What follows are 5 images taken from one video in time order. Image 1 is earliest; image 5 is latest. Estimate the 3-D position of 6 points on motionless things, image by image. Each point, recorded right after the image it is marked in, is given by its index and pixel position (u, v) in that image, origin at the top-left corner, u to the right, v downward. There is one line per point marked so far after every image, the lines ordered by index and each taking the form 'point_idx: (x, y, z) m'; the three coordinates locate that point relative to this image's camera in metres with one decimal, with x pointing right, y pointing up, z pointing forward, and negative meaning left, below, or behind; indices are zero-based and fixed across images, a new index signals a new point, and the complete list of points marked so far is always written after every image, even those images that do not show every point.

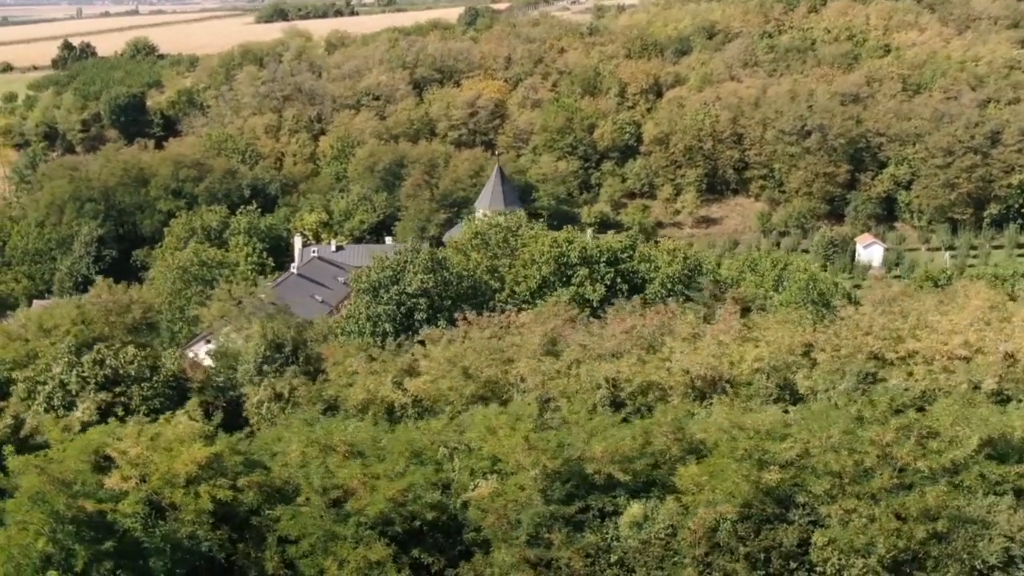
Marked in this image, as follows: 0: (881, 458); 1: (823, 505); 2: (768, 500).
0: (+4.4, -2.0, +14.2) m
1: (+3.6, -2.5, +13.9) m
2: (+3.1, -2.5, +14.0) m
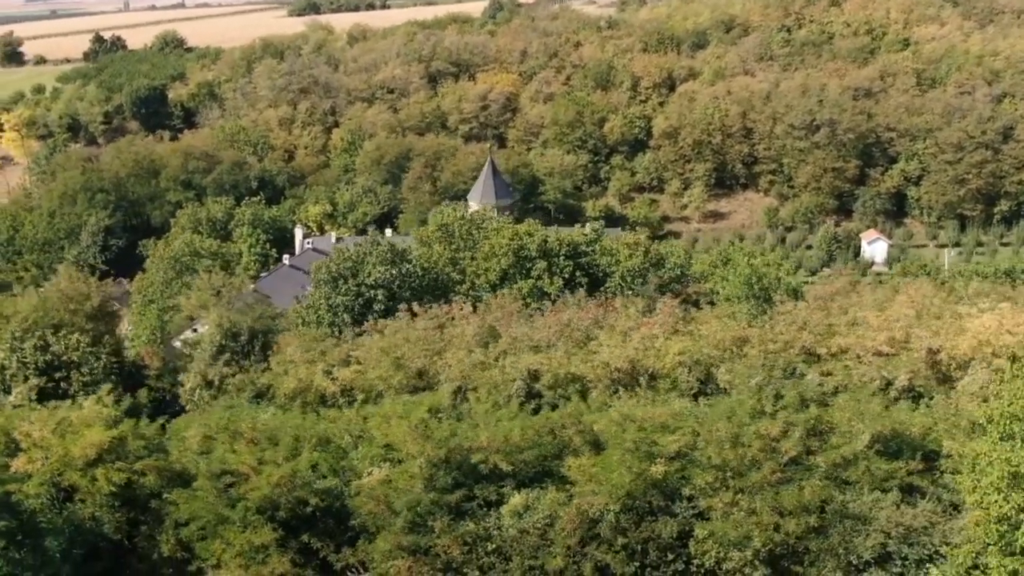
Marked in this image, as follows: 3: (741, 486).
0: (+3.0, -2.0, +14.3) m
1: (+2.3, -2.5, +14.0) m
2: (+1.7, -2.4, +14.1) m
3: (+2.7, -2.3, +13.9) m
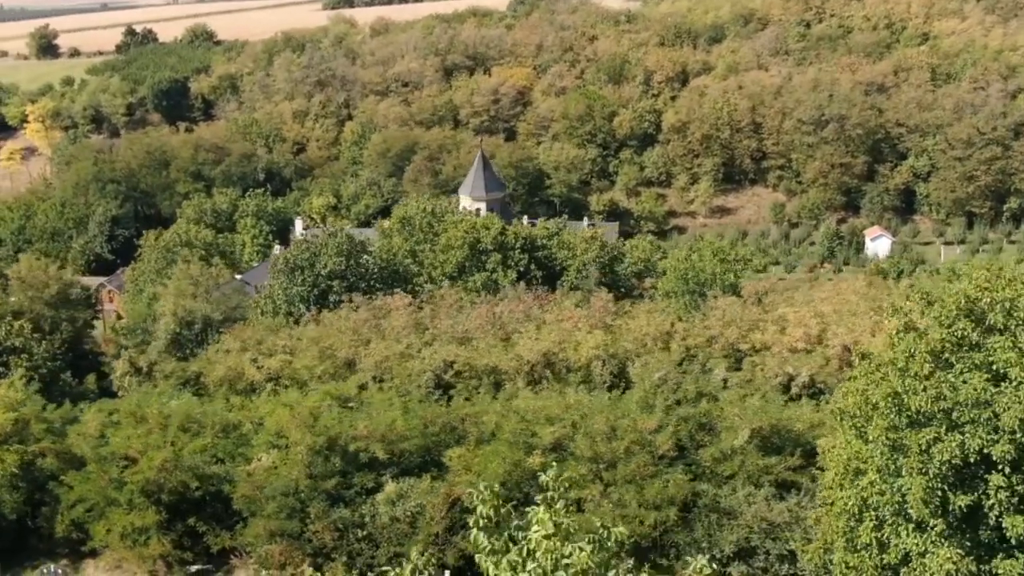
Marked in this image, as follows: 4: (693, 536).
0: (+1.5, -1.9, +14.4) m
1: (+0.8, -2.4, +14.1) m
2: (+0.2, -2.3, +14.2) m
3: (+1.2, -2.2, +14.0) m
4: (+2.1, -2.8, +13.6) m
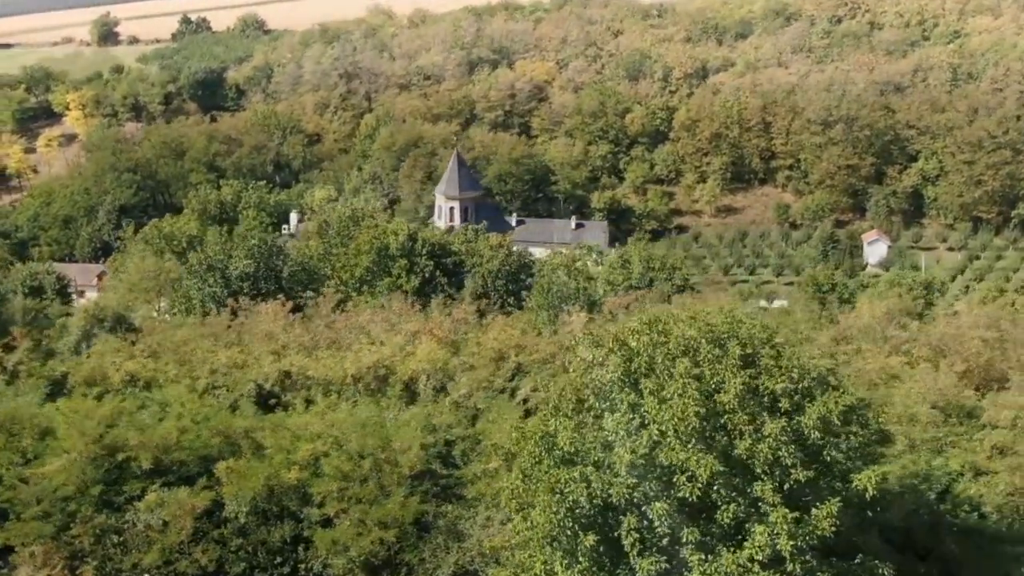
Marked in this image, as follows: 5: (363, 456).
0: (-1.5, -2.2, +14.8) m
1: (-2.3, -2.7, +14.6) m
2: (-2.8, -2.6, +14.8) m
3: (-1.9, -2.5, +14.5) m
4: (-1.1, -3.2, +14.0) m
5: (-1.9, -2.1, +15.0) m
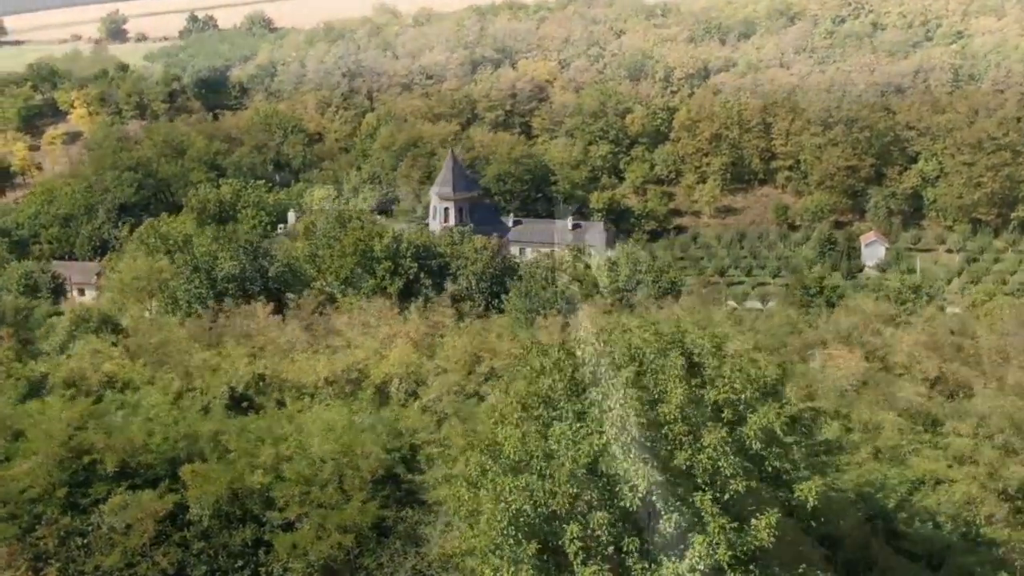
0: (-2.0, -2.3, +14.9) m
1: (-2.8, -2.7, +14.7) m
2: (-3.3, -2.7, +14.9) m
3: (-2.4, -2.6, +14.6) m
4: (-1.6, -3.2, +14.1) m
5: (-2.3, -2.2, +15.1) m
